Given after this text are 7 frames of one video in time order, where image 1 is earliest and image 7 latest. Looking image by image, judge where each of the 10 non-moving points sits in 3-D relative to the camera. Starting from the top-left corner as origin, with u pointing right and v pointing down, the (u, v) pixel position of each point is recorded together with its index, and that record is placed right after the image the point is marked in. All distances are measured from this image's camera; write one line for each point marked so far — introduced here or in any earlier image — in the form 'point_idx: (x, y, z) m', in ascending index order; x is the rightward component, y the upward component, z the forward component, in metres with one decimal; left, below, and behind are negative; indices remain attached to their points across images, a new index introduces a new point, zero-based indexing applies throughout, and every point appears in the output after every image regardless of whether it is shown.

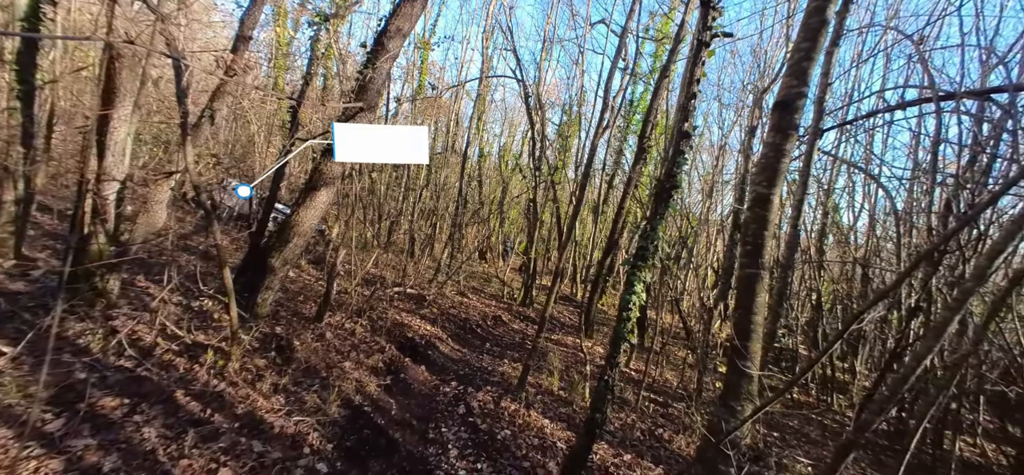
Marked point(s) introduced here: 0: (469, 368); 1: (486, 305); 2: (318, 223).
0: (-0.7, -2.0, +6.8) m
1: (-0.8, -1.9, +12.2) m
2: (-2.7, +0.2, +6.0) m
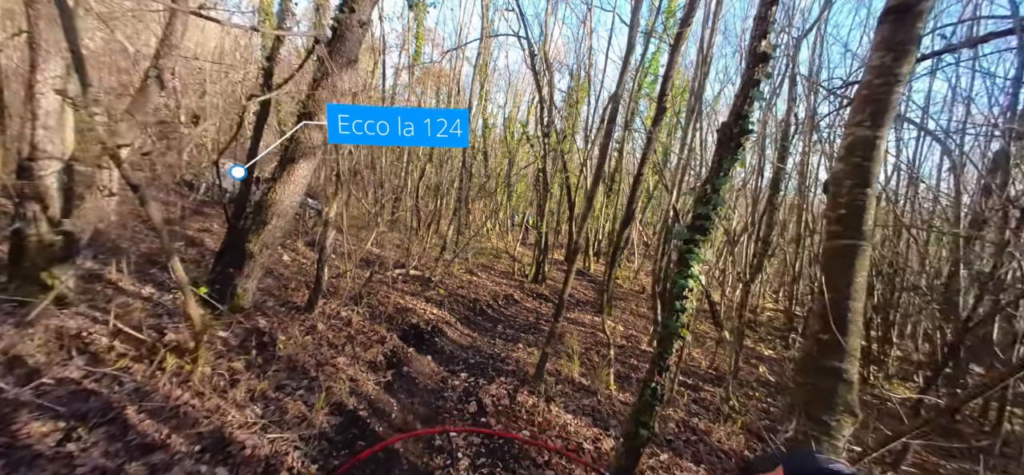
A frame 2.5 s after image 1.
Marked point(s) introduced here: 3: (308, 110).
0: (-0.5, -1.7, +6.2) m
1: (-0.5, -1.2, +11.6) m
2: (-2.6, +0.4, +5.3) m
3: (-2.4, +1.5, +5.0) m
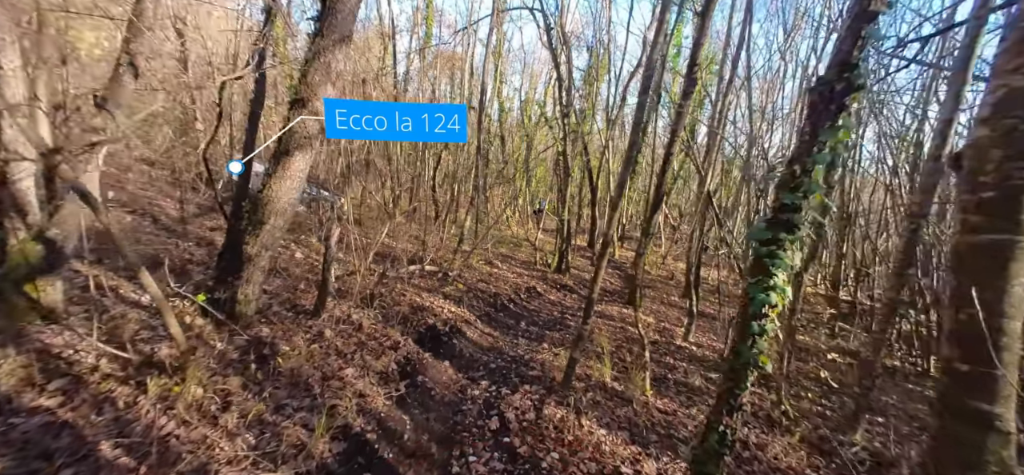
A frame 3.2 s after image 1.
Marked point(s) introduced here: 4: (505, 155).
0: (-0.1, -1.6, +5.7) m
1: (+0.1, -0.9, +11.1) m
2: (-2.4, +0.4, +4.8) m
3: (-2.2, +1.5, +4.5) m
4: (-0.3, +2.6, +14.0) m
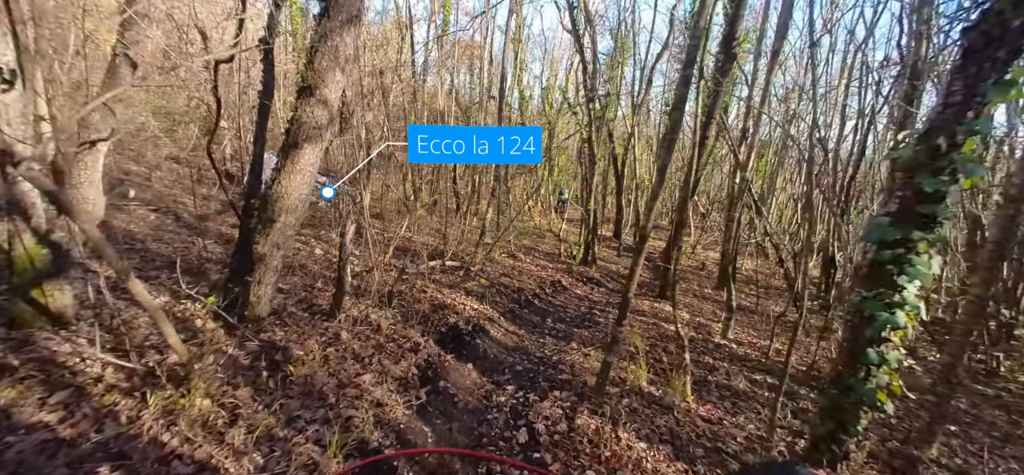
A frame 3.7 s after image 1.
0: (+0.2, -1.5, +5.4) m
1: (+0.7, -0.7, +10.7) m
2: (-2.1, +0.5, +4.6) m
3: (-2.0, +1.5, +4.2) m
4: (+0.4, +2.9, +13.6) m
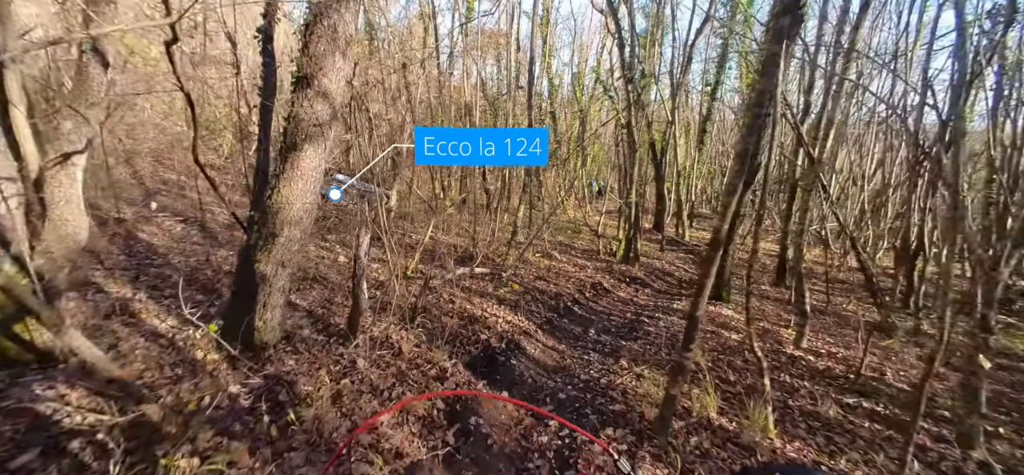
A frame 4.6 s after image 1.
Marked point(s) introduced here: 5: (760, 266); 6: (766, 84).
0: (+0.6, -1.6, +4.7) m
1: (+1.5, -0.7, +9.9) m
2: (-1.8, +0.3, +4.0) m
3: (-1.7, +1.4, +3.6) m
4: (+1.3, +3.0, +12.7) m
5: (+6.0, -0.7, +10.5) m
6: (+1.7, +1.0, +2.9) m
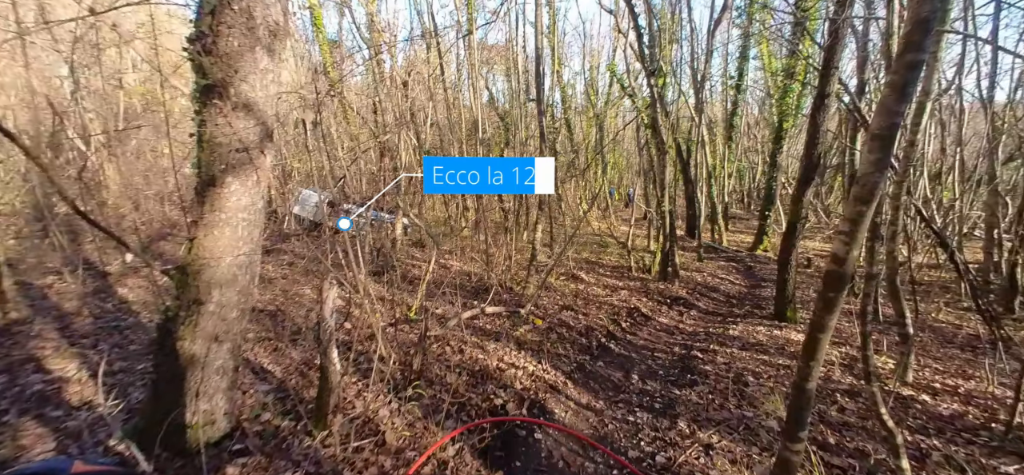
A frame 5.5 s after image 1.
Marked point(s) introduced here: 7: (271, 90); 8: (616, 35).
0: (+0.8, -1.8, +3.5) m
1: (+1.9, -1.0, +8.7) m
2: (-1.8, -0.1, +3.0) m
3: (-1.8, +1.0, +2.7) m
4: (+1.7, +2.5, +11.7) m
5: (+6.4, -0.7, +9.0) m
6: (+1.6, +0.9, +1.7) m
7: (-1.6, +1.0, +2.9) m
8: (+3.2, +6.2, +13.3) m
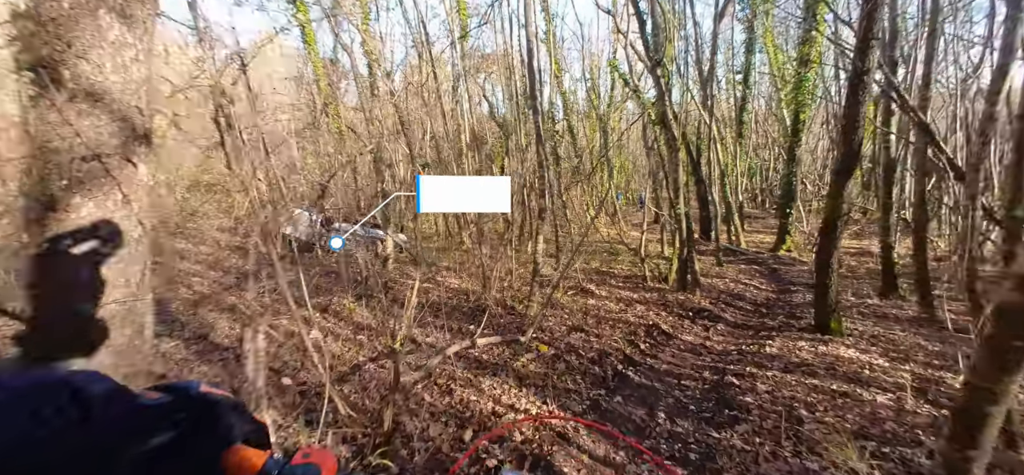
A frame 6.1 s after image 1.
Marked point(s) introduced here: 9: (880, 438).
0: (+0.8, -1.9, +2.6) m
1: (+2.0, -1.2, +7.8) m
2: (-1.9, -0.3, +2.2) m
3: (-2.0, +0.8, +1.9) m
4: (+1.6, +2.3, +10.9) m
5: (+6.5, -0.7, +8.1) m
6: (+1.4, +0.9, +0.9) m
7: (-1.7, +0.8, +2.1) m
8: (+3.0, +6.0, +12.5) m
9: (+3.1, -1.6, +3.7) m
